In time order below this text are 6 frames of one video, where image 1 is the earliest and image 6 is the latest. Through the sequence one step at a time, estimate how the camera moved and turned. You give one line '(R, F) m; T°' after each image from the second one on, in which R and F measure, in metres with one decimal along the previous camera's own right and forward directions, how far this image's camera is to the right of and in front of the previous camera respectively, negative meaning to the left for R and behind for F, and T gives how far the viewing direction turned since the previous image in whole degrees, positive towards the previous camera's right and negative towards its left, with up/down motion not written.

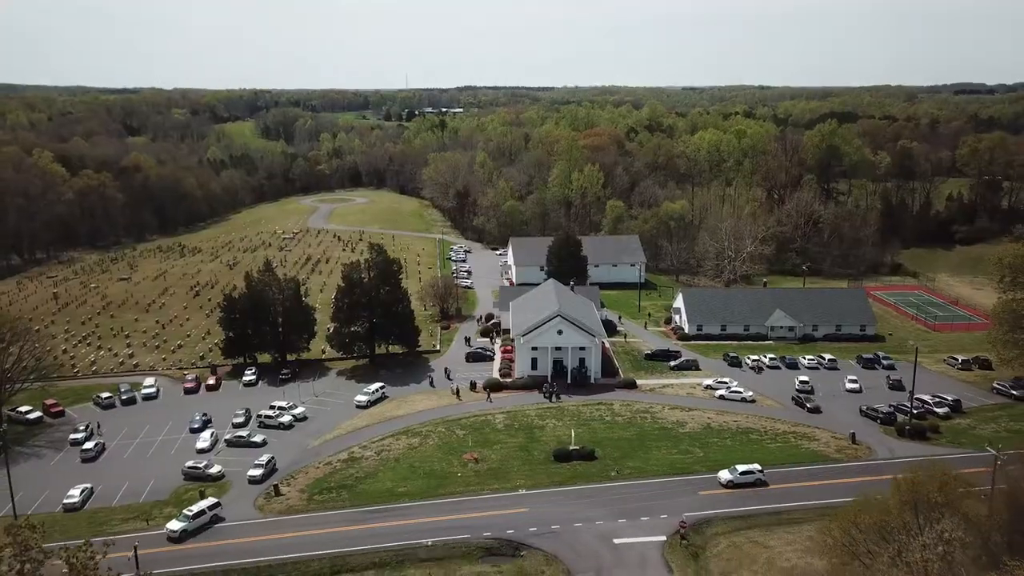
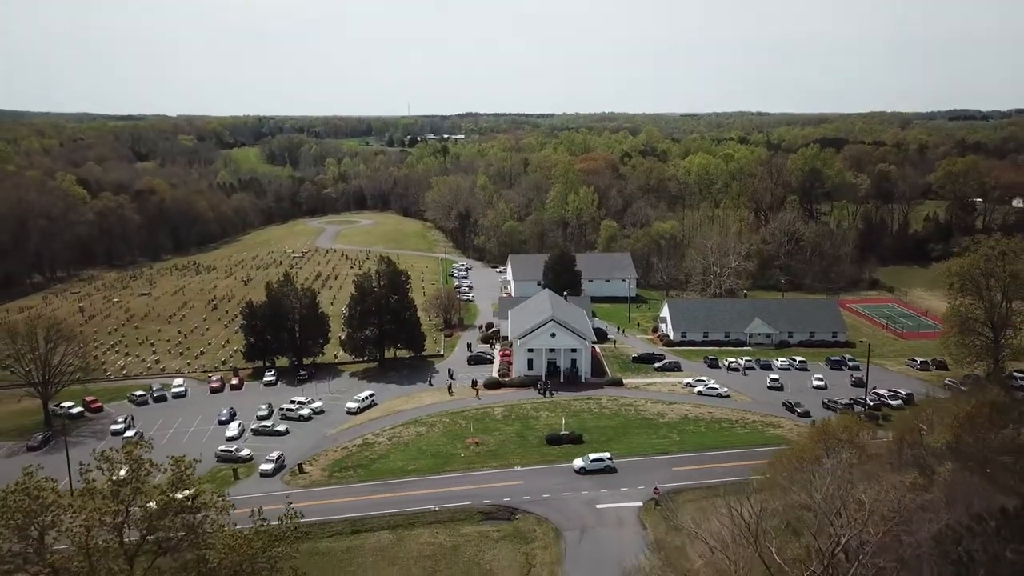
(+0.2, -3.9) m; 0°
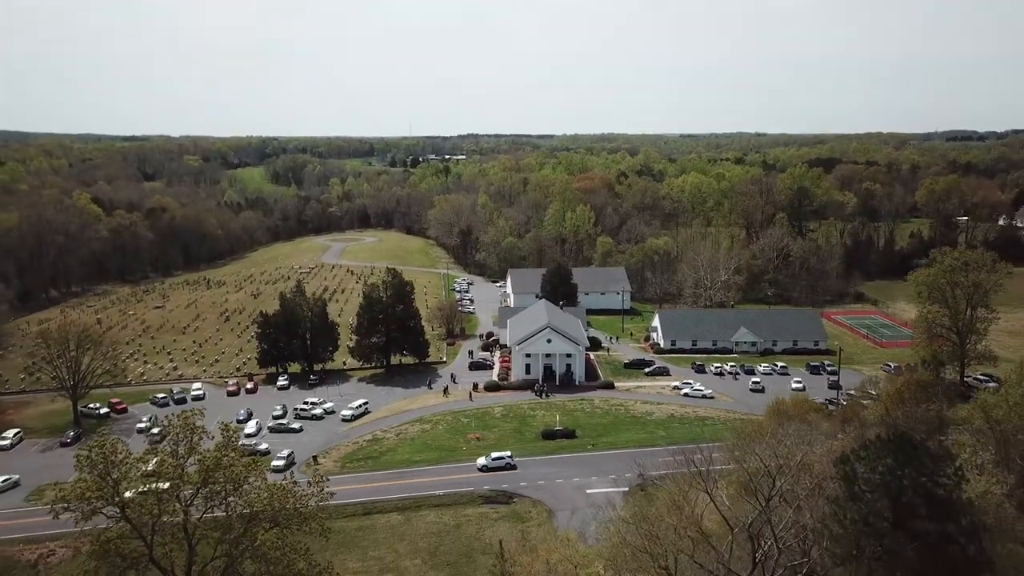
(+0.1, -3.0) m; 0°
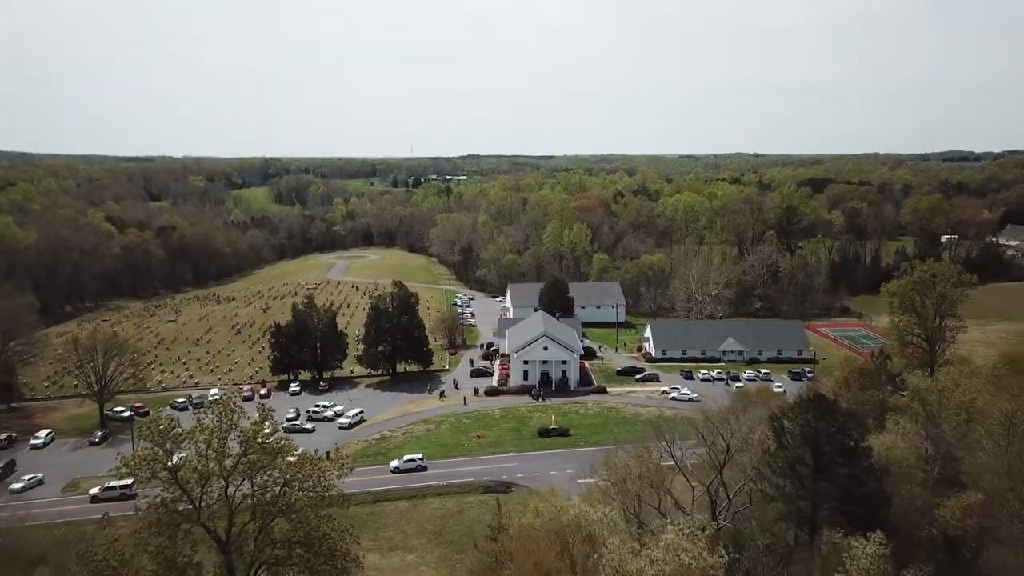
(+0.1, -3.0) m; 0°
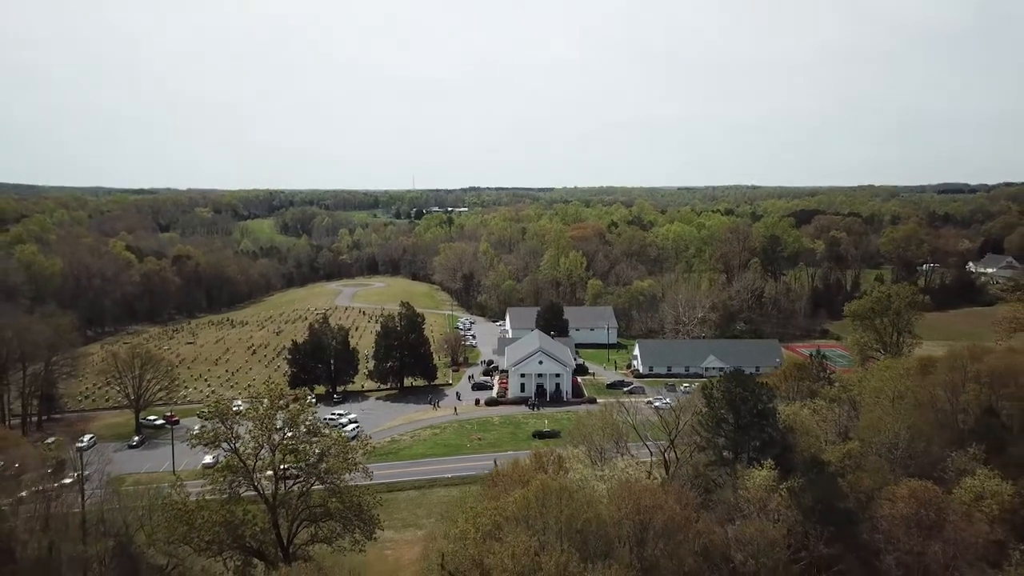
(+0.2, -4.9) m; 0°
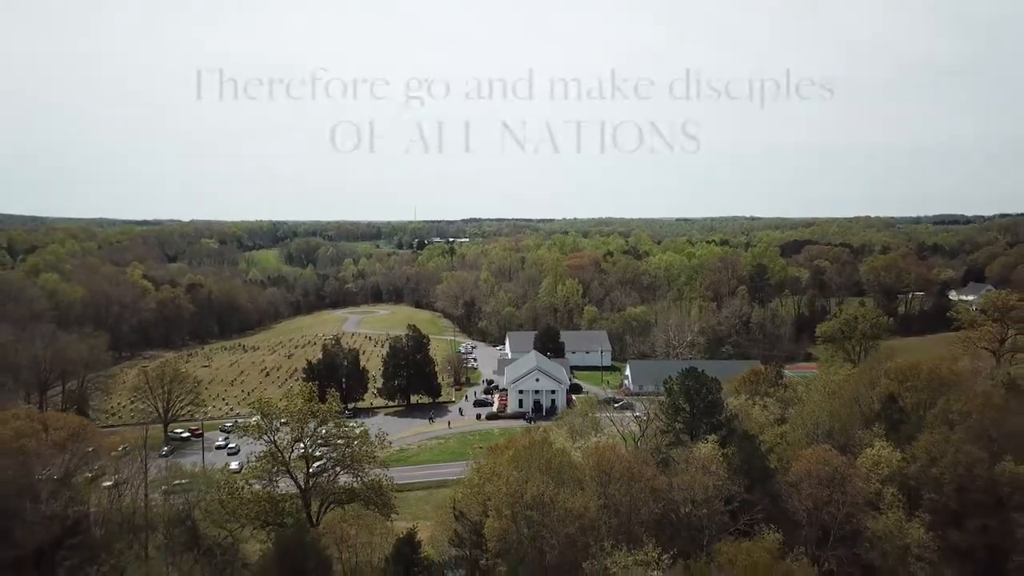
(+0.2, -4.7) m; 0°
